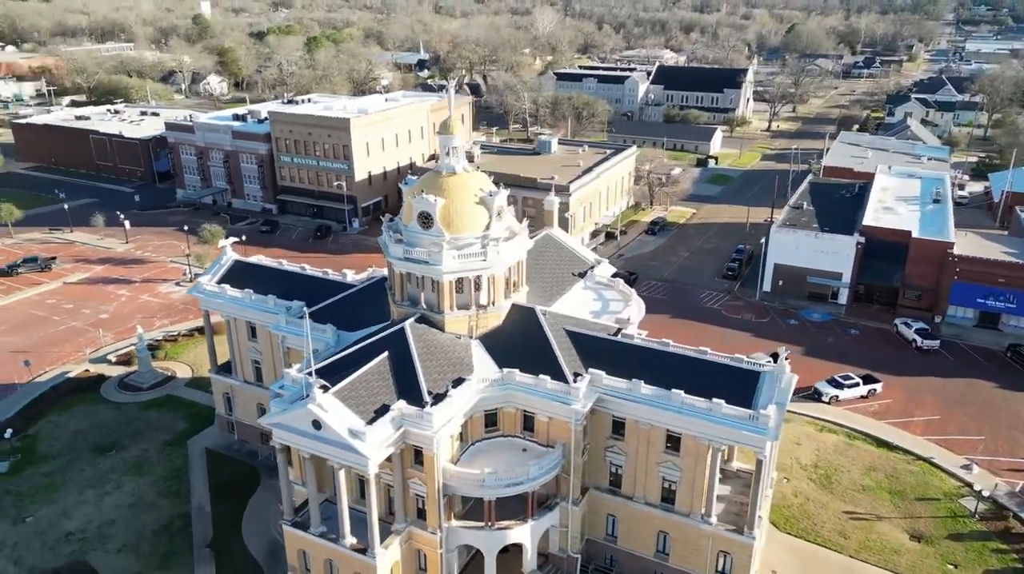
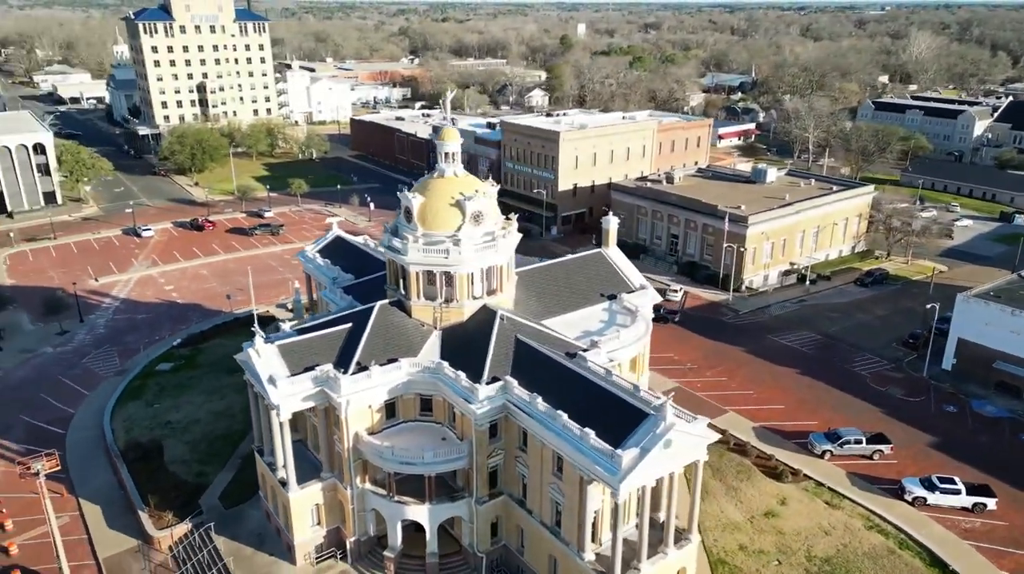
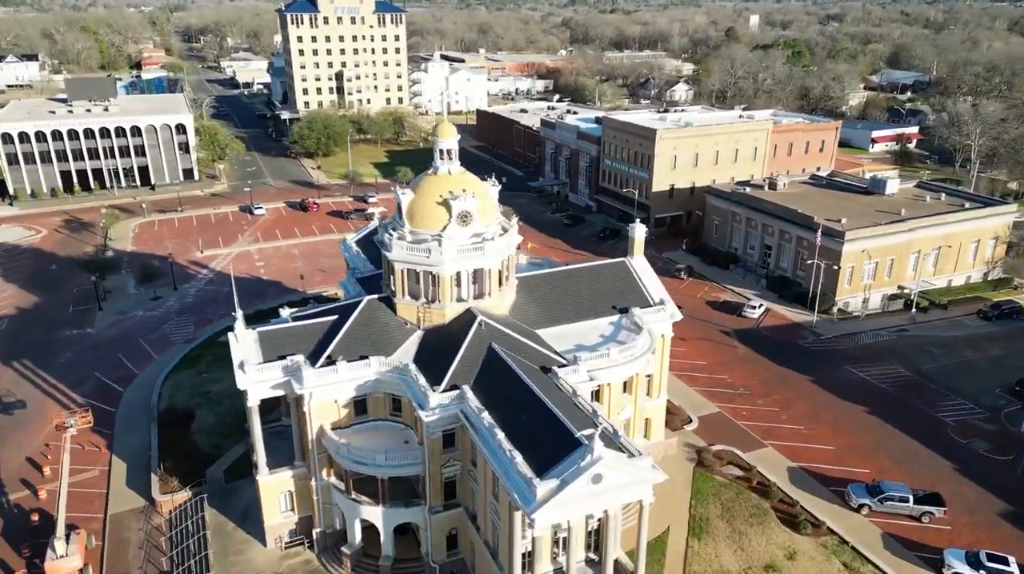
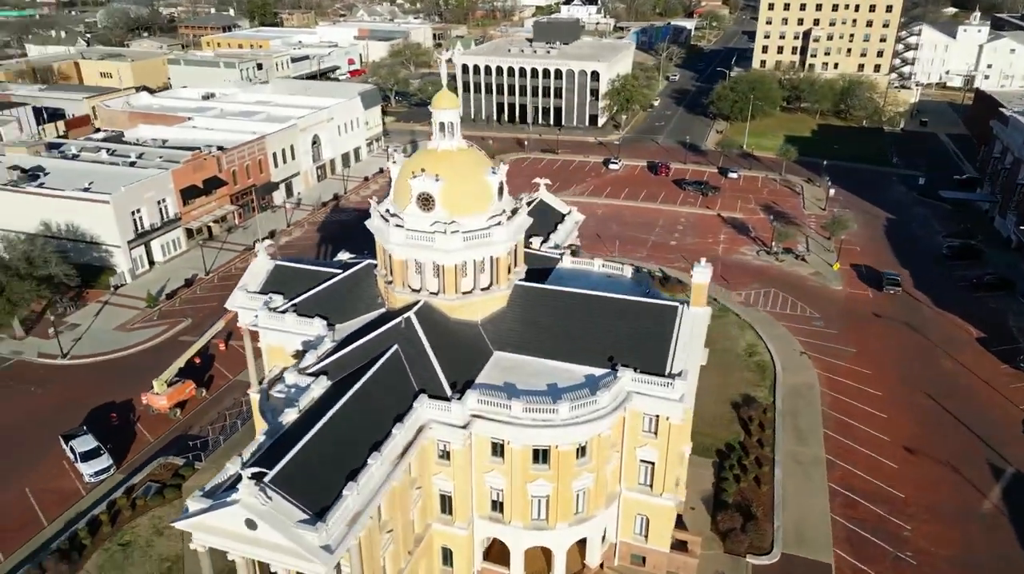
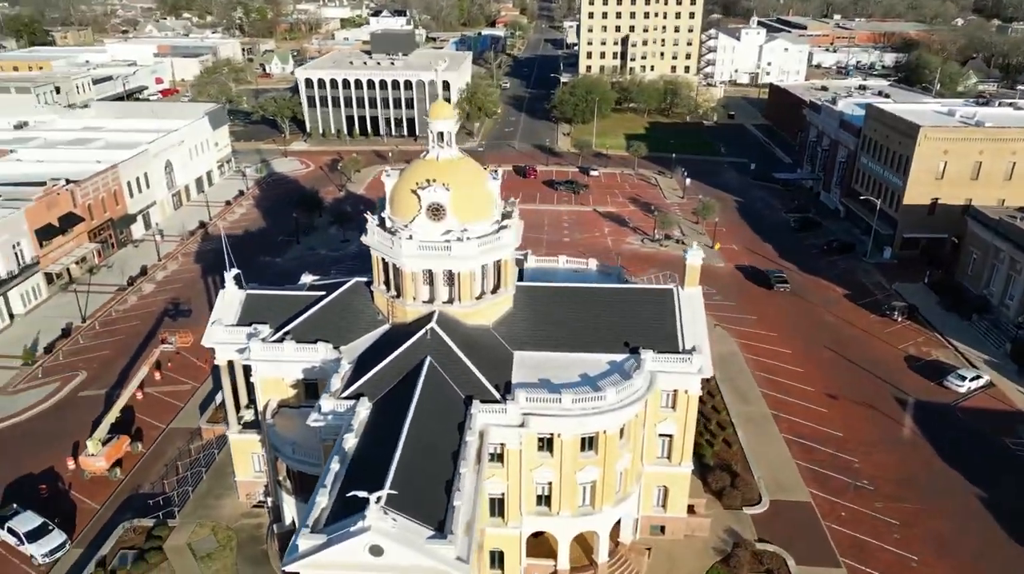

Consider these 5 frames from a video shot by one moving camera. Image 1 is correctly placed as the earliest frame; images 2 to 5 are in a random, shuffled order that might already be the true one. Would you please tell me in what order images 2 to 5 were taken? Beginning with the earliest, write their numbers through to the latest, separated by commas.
2, 3, 5, 4
